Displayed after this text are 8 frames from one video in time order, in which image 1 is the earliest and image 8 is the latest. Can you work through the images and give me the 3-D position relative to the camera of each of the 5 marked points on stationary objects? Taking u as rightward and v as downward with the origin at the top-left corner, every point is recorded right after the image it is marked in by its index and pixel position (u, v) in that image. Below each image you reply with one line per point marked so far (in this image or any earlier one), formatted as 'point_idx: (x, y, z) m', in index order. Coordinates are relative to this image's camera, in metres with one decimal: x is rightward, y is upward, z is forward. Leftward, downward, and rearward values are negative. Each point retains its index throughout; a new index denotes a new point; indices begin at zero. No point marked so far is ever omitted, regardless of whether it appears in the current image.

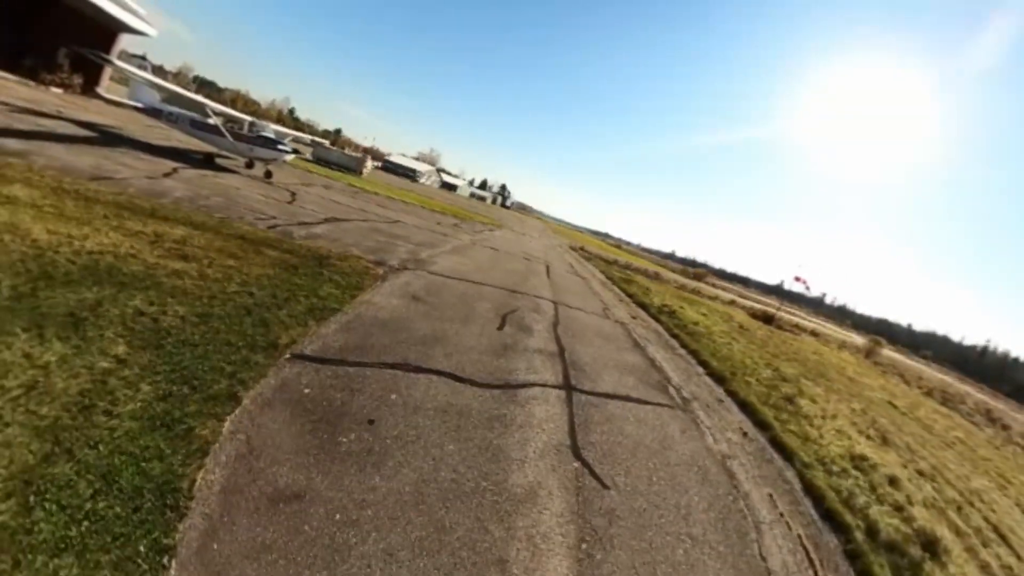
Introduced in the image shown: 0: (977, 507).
0: (+17.4, -7.7, +11.0) m
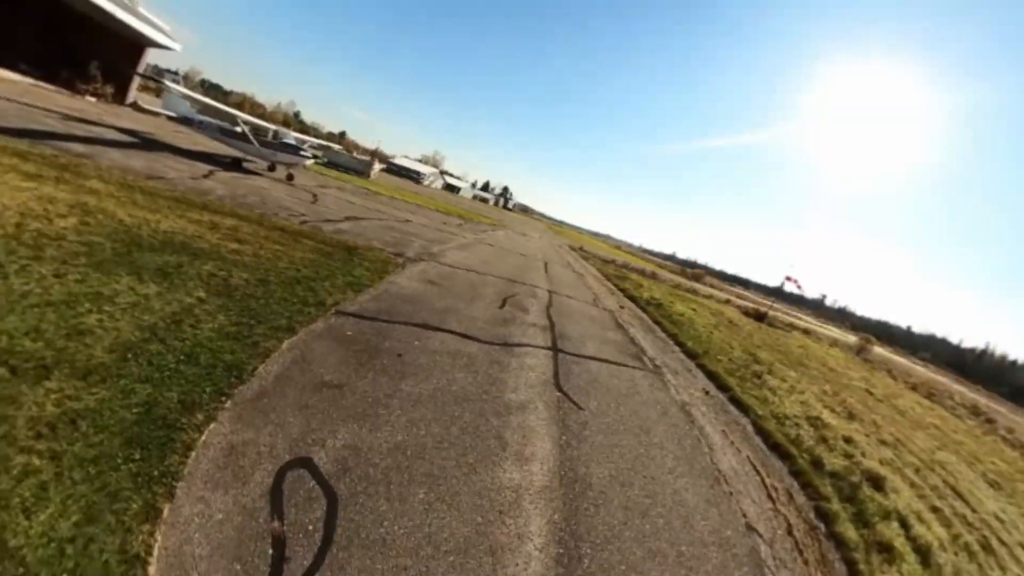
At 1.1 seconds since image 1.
0: (+17.3, -7.2, +12.3) m
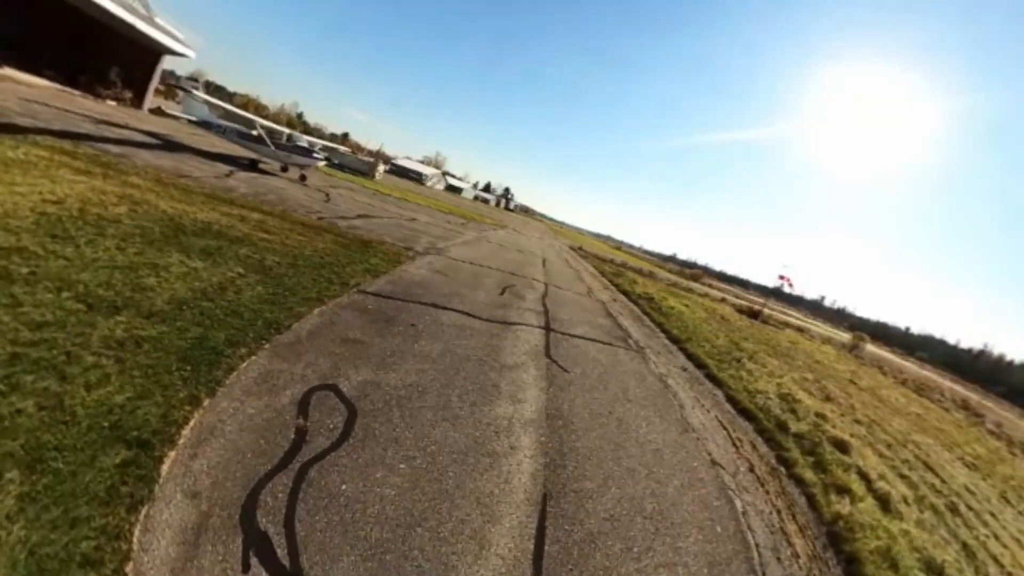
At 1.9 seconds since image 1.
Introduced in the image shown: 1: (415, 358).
0: (+17.3, -6.8, +13.3) m
1: (-1.7, -1.3, +5.9) m
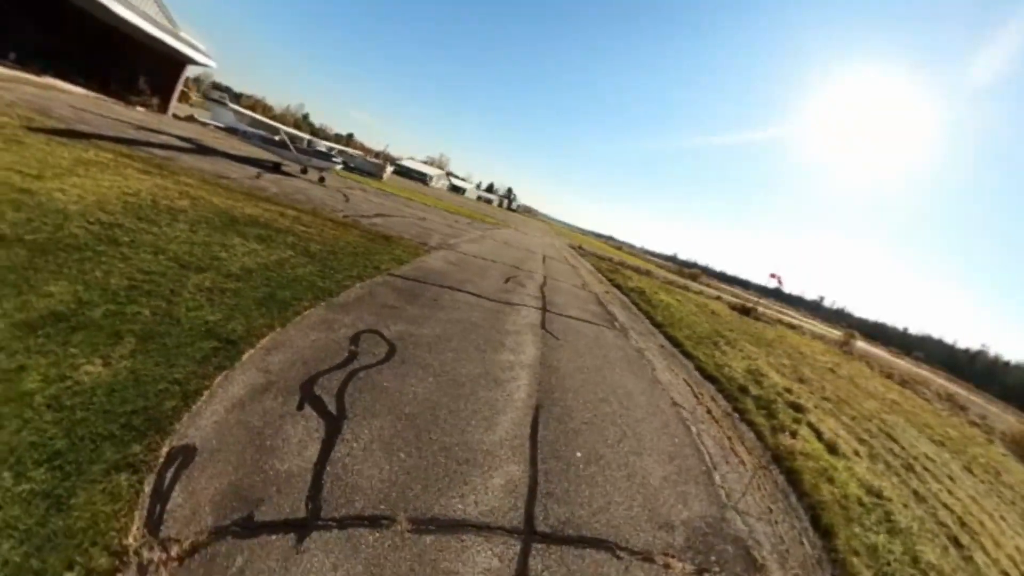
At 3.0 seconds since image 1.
0: (+17.3, -6.4, +14.7) m
1: (-1.7, -0.8, +7.5) m
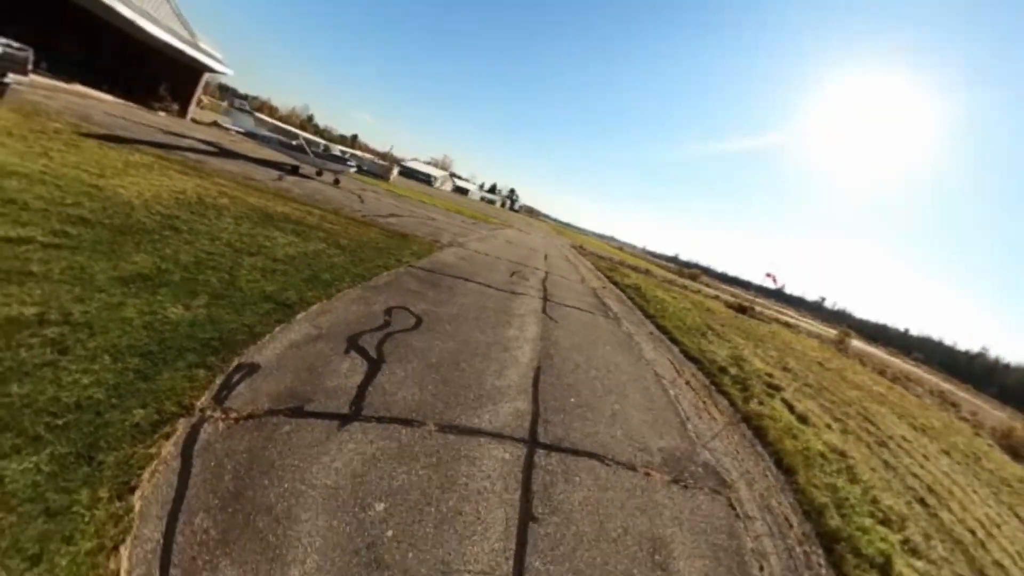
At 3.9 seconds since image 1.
0: (+17.5, -6.2, +15.8) m
1: (-1.6, -0.4, +8.7) m
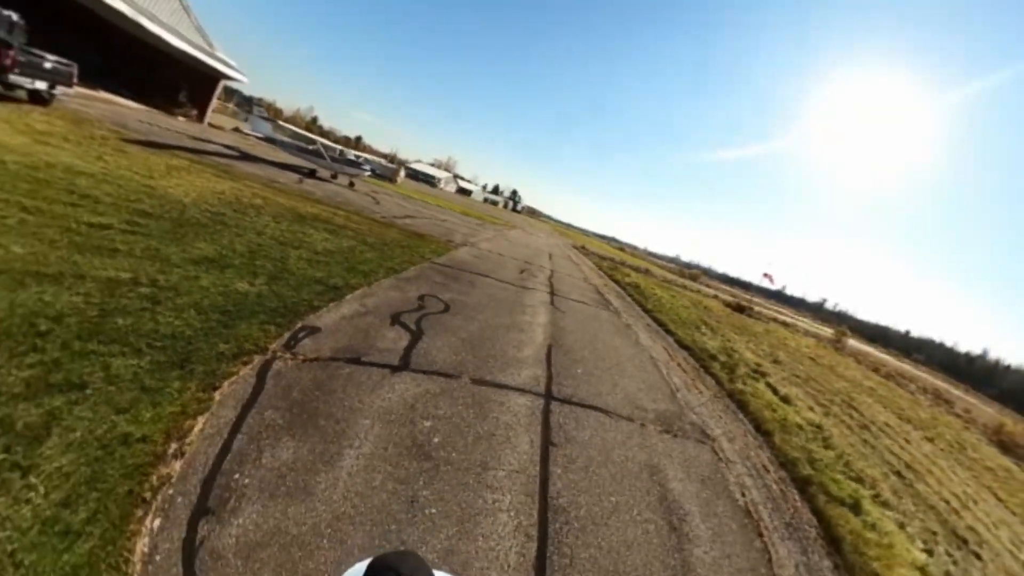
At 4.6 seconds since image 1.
0: (+17.9, -6.0, +16.9) m
1: (-1.2, -0.2, +9.8) m
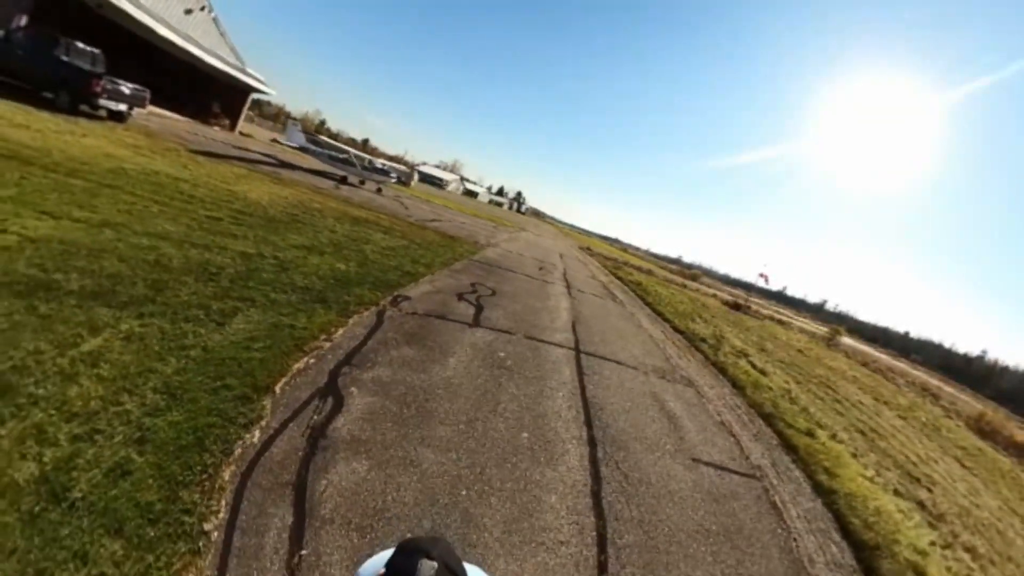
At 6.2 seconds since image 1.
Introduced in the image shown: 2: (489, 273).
0: (+18.9, -5.8, +19.1) m
1: (-0.2, +0.1, +12.1) m
2: (-1.1, +0.6, +12.5) m
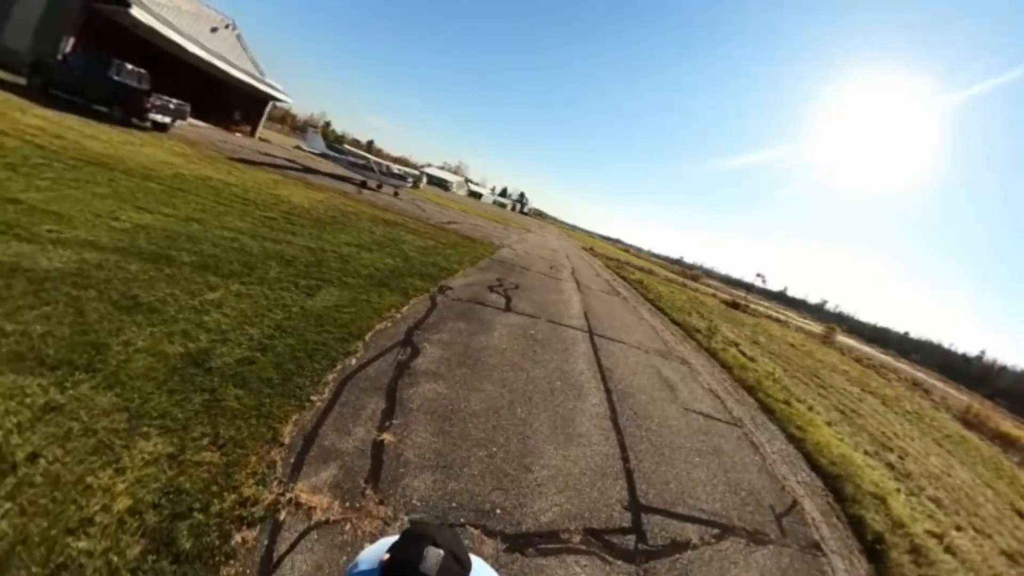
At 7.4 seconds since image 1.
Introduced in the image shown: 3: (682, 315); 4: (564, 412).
0: (+19.7, -5.6, +20.6) m
1: (+0.6, +0.4, +13.7) m
2: (-0.3, +0.8, +14.1) m
3: (+10.0, -1.6, +18.4) m
4: (+1.0, -2.5, +5.9) m
